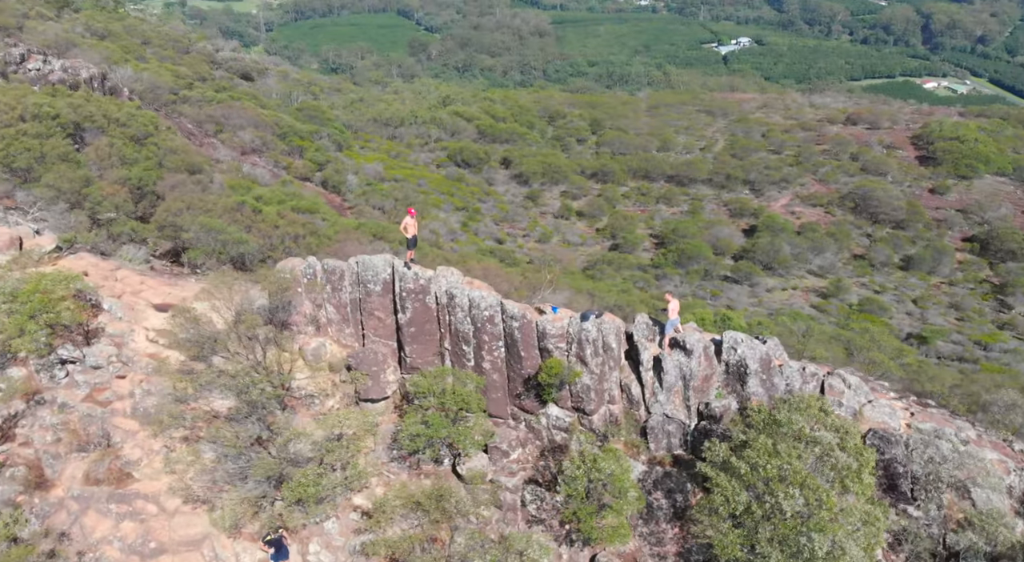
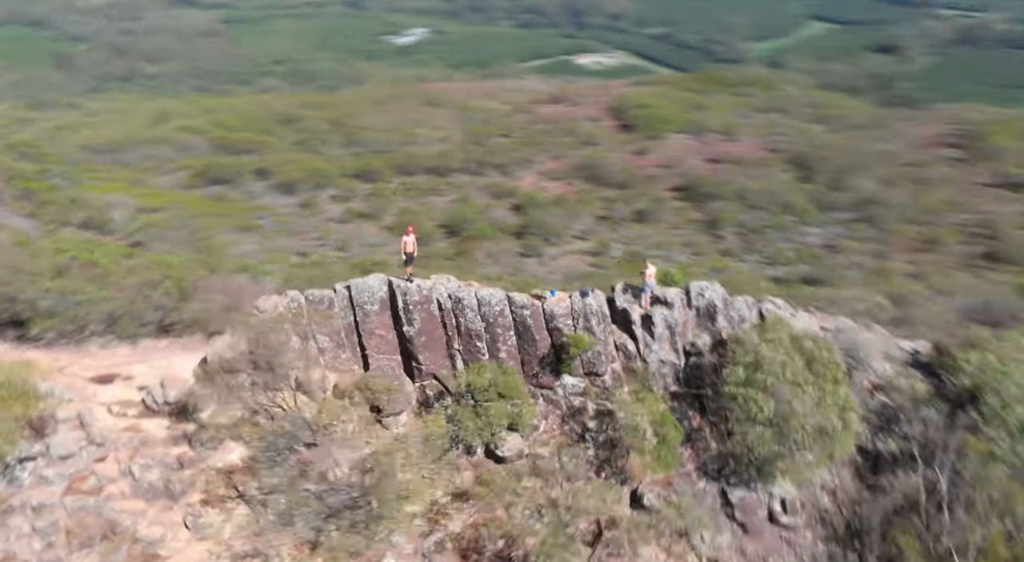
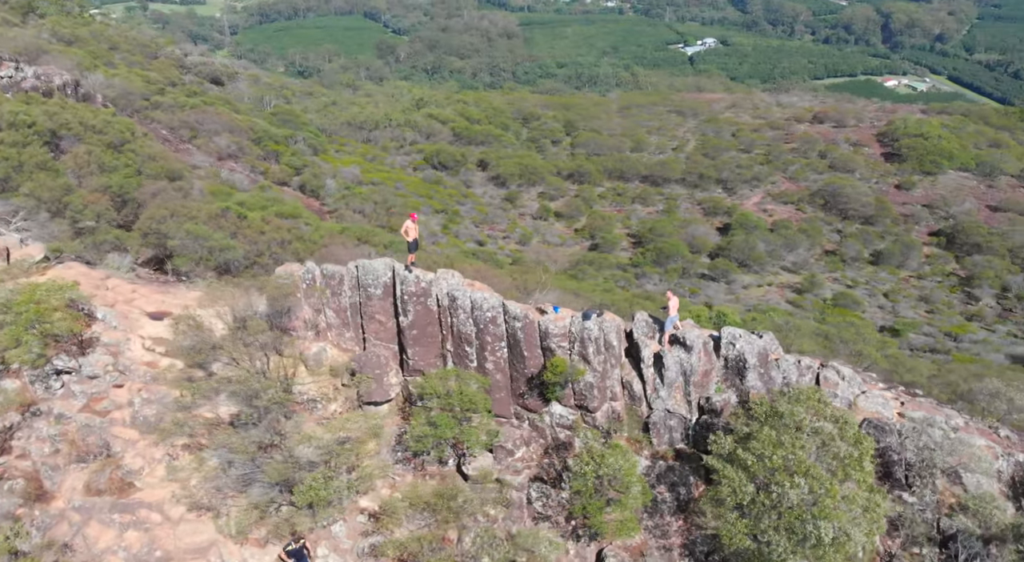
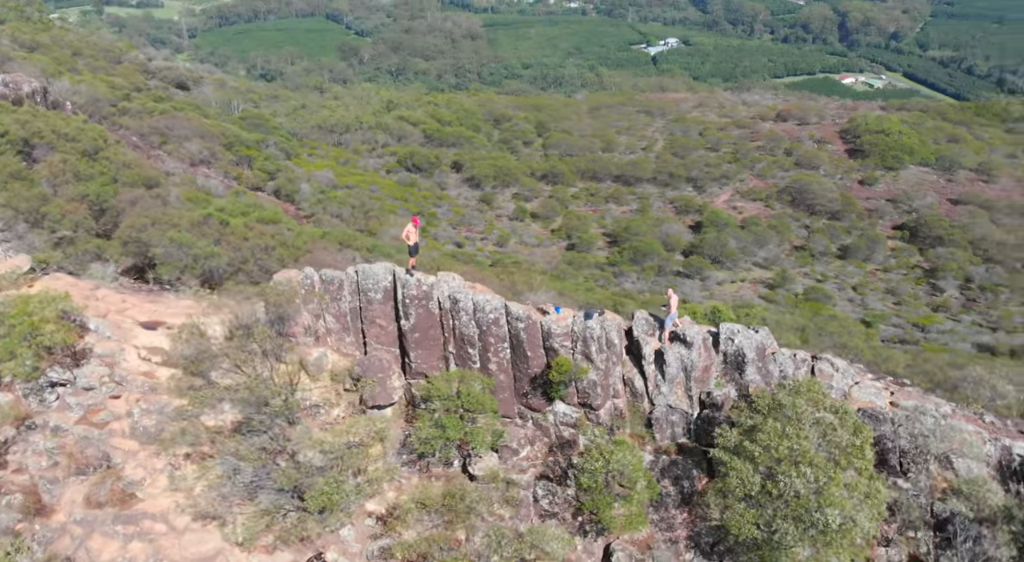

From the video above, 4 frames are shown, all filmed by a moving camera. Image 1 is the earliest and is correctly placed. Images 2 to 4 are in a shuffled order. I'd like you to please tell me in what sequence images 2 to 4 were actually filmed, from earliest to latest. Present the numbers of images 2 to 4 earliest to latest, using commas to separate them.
3, 4, 2
